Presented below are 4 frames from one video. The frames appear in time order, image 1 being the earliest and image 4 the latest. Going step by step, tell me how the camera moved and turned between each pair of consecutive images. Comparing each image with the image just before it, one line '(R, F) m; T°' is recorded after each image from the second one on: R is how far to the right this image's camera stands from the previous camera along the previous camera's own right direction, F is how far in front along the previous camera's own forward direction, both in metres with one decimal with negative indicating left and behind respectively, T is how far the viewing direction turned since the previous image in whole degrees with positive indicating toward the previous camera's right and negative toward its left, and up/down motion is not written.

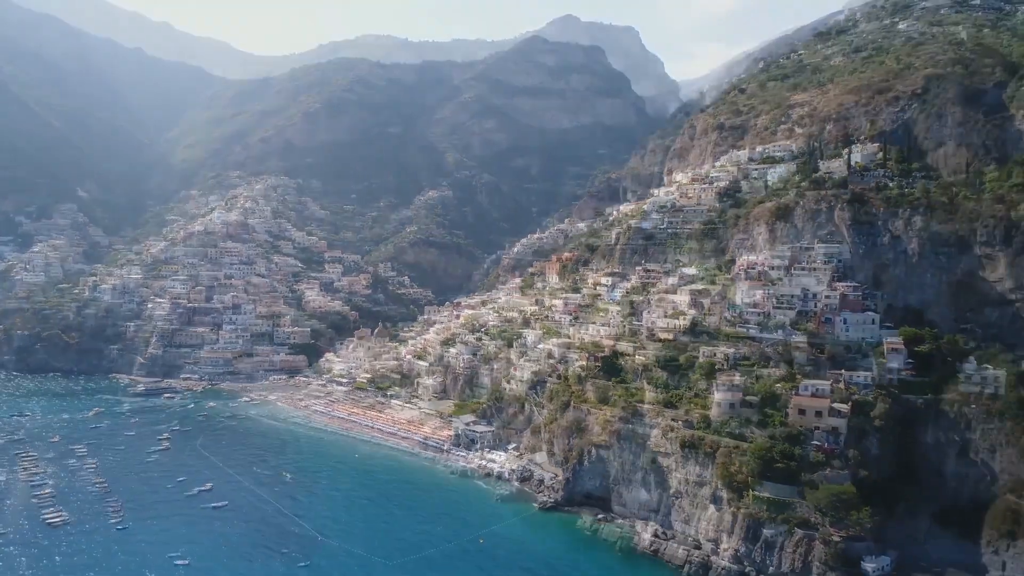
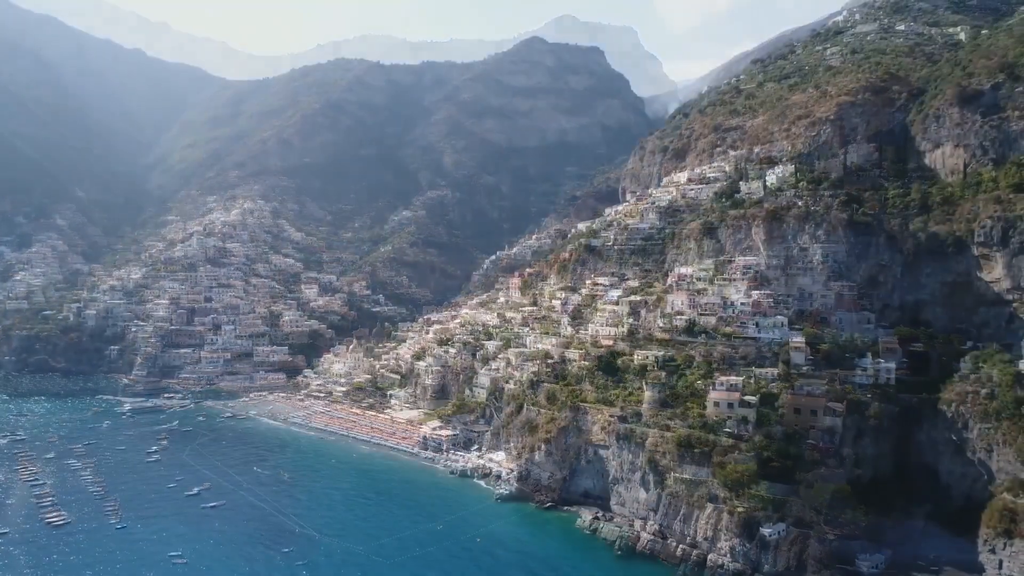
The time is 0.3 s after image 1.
(+1.7, -6.0) m; +2°
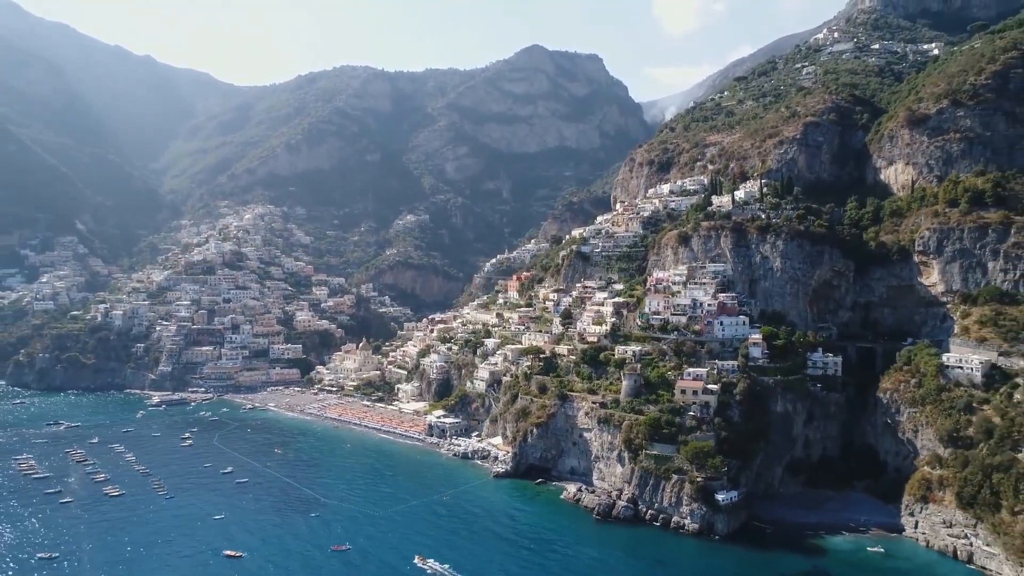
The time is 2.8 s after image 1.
(+0.5, -7.4) m; 0°
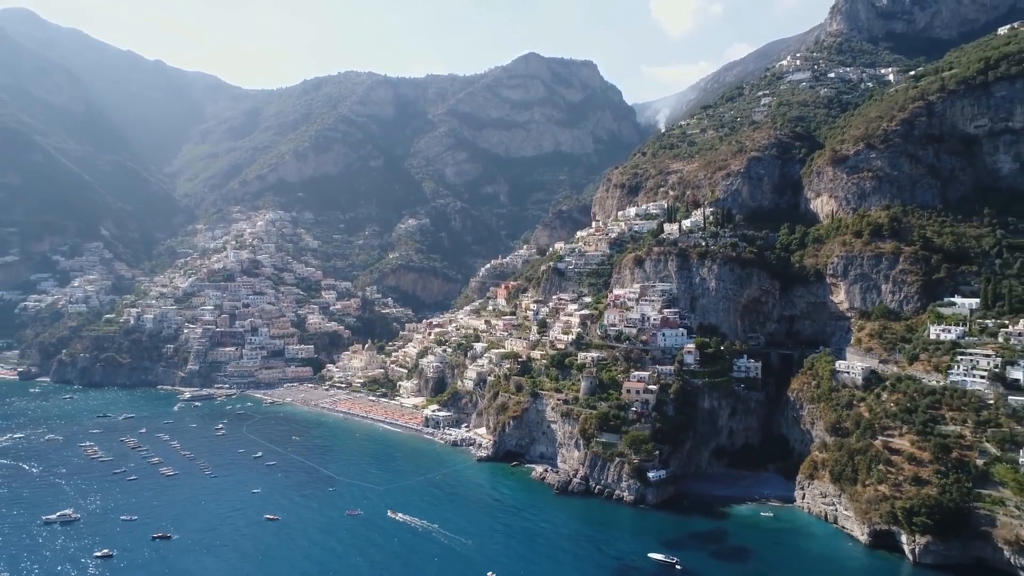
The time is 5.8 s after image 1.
(+2.1, -12.8) m; 0°
